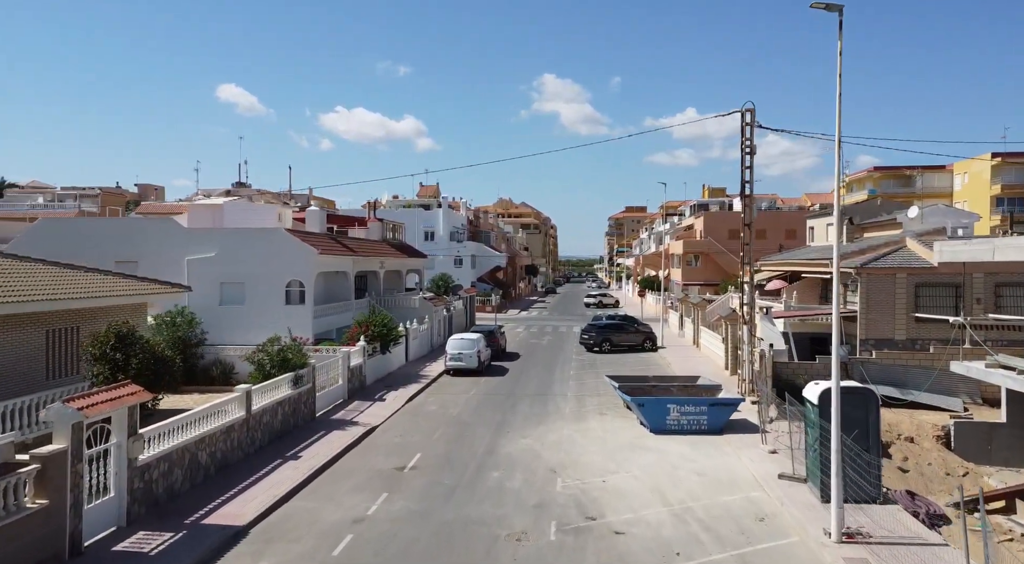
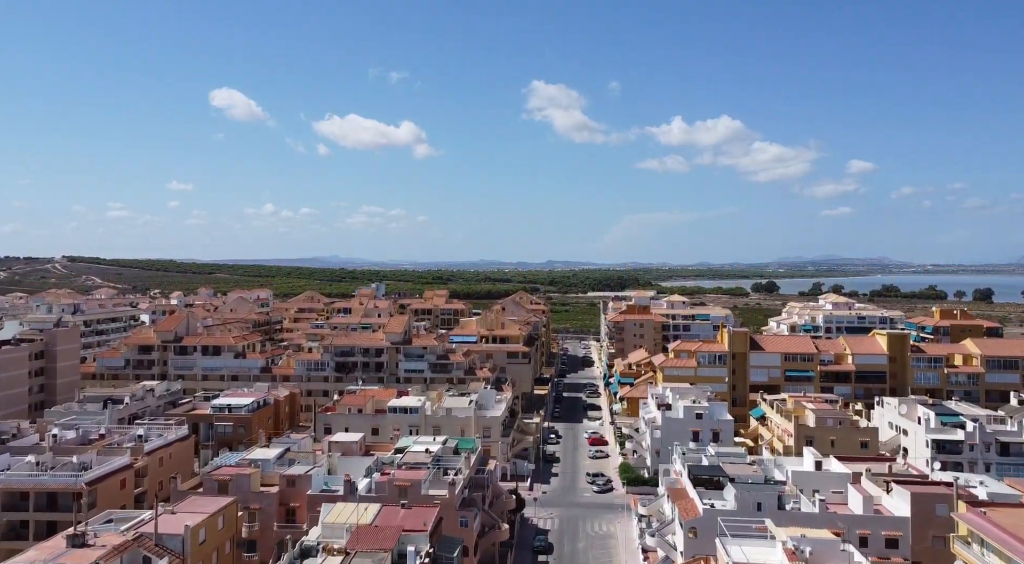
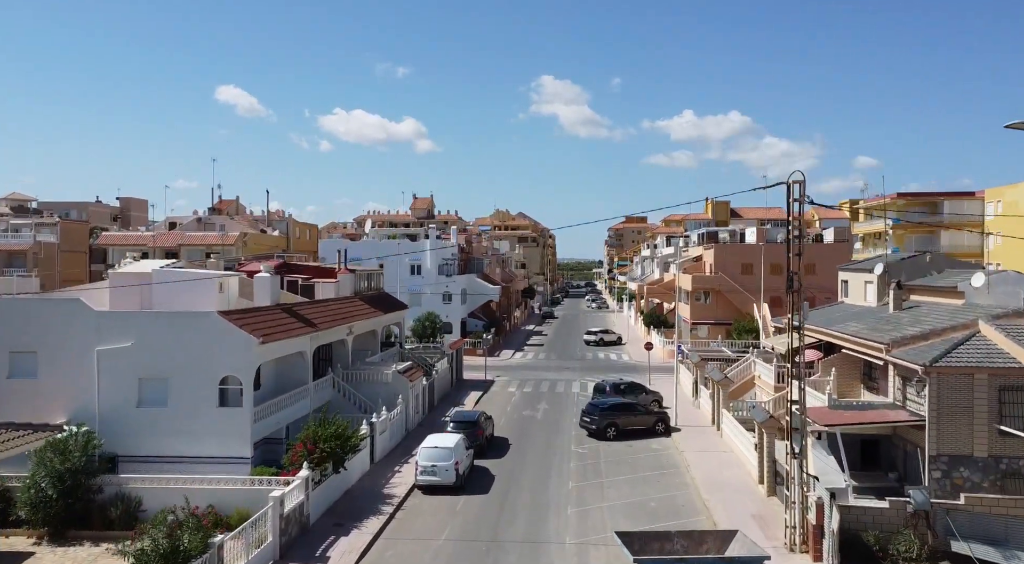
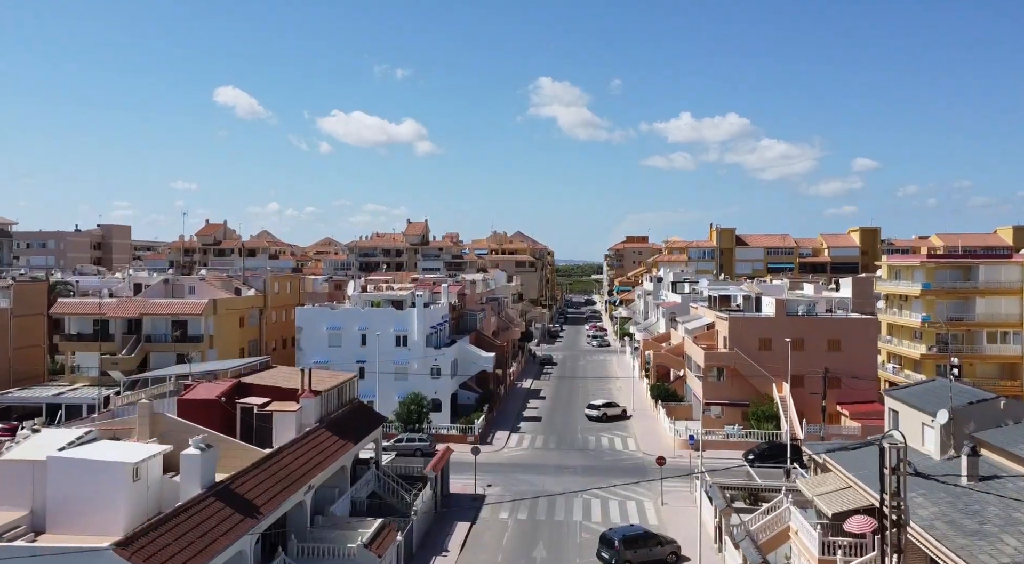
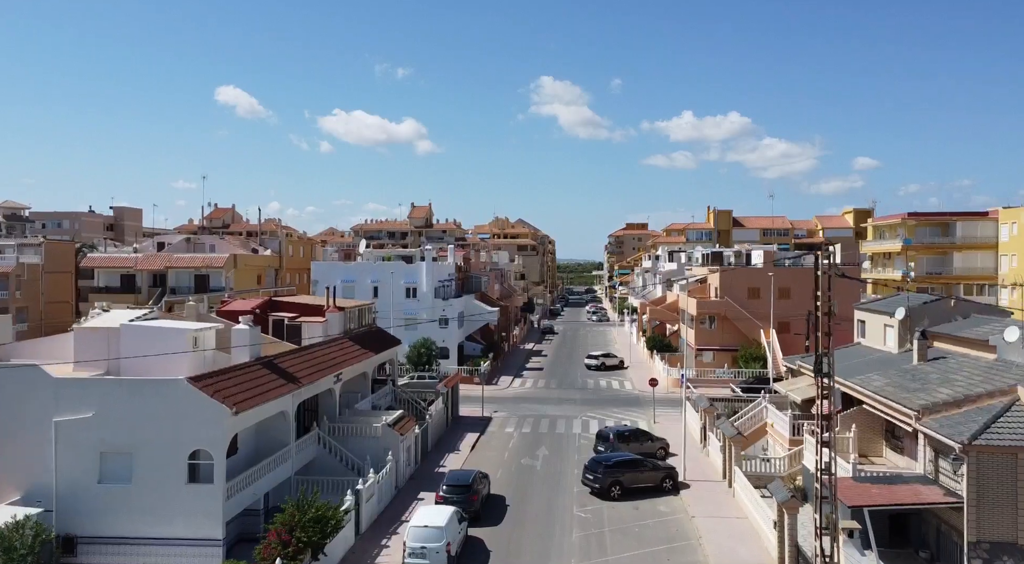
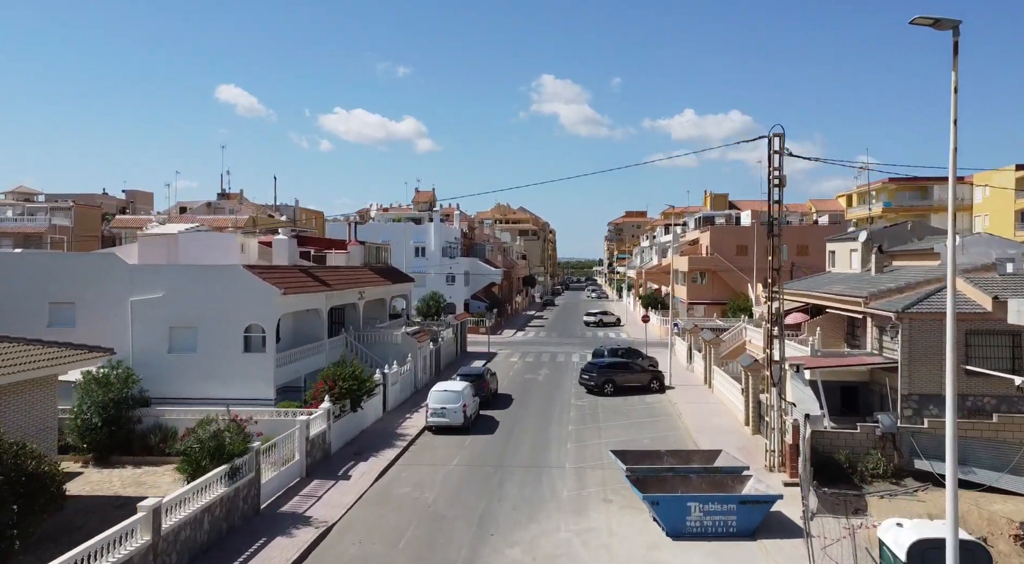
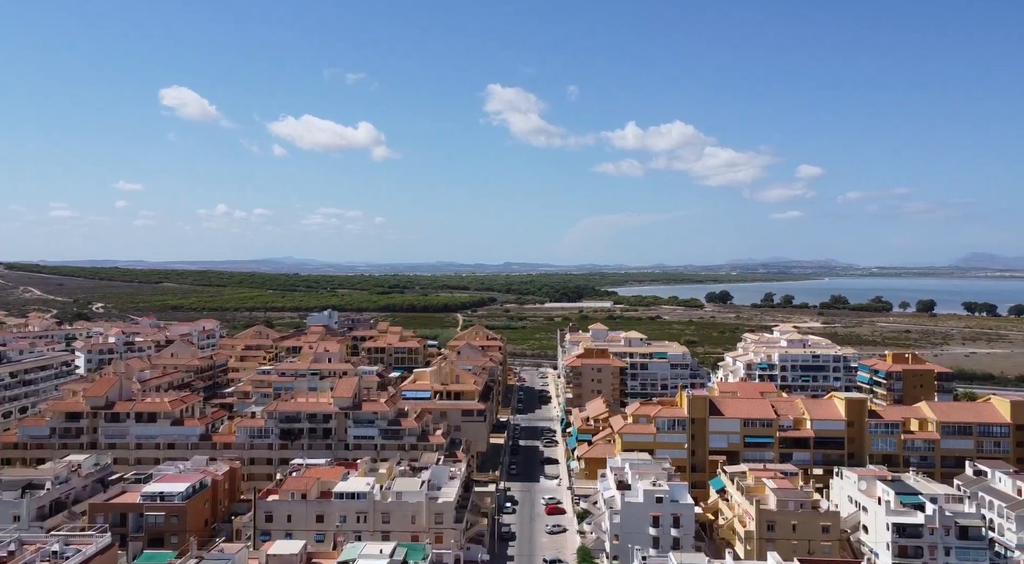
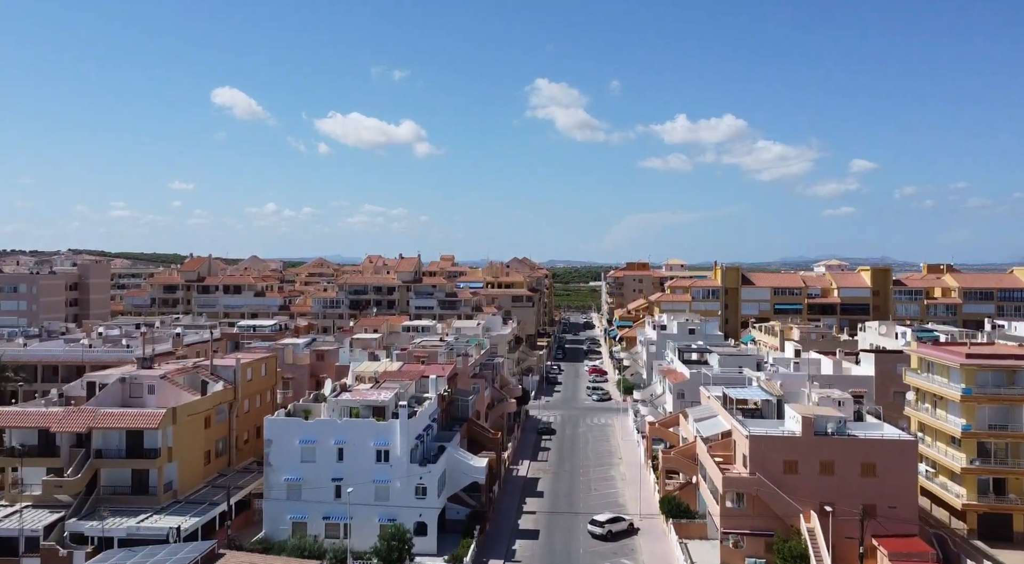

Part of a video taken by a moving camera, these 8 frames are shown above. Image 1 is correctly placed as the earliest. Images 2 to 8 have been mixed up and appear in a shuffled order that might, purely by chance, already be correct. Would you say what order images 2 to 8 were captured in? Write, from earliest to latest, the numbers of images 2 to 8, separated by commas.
6, 3, 5, 4, 8, 2, 7
